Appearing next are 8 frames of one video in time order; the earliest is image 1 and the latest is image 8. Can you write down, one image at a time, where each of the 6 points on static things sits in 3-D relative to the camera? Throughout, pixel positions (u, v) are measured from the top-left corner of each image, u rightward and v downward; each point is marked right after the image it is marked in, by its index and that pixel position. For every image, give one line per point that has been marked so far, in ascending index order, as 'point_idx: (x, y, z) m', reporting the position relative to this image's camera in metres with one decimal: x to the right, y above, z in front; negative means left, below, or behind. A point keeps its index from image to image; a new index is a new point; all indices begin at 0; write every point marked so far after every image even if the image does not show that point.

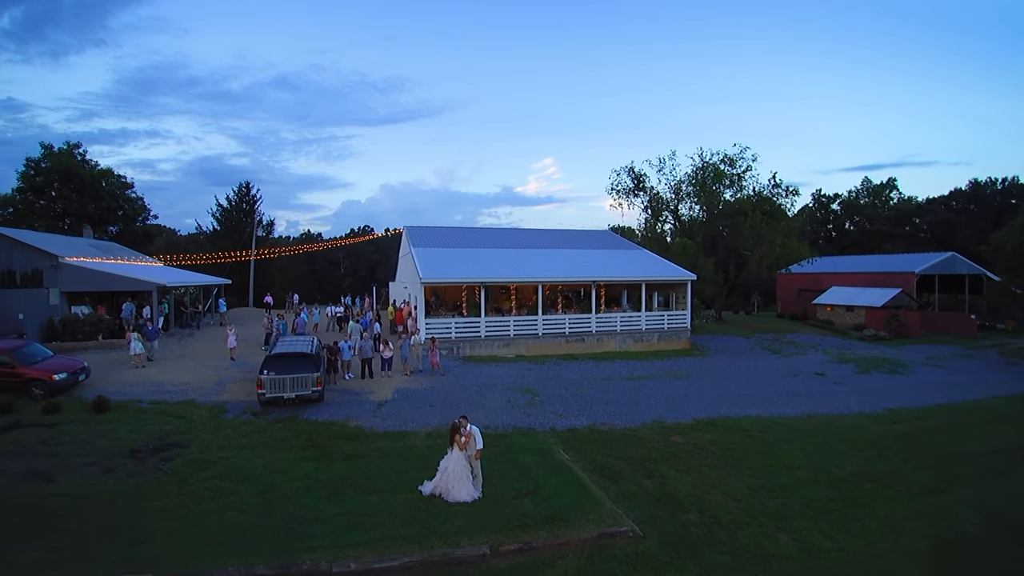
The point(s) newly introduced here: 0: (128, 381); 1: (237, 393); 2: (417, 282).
0: (-7.7, -1.9, +11.6) m
1: (-5.3, -2.1, +11.3) m
2: (-2.9, +0.1, +17.8) m
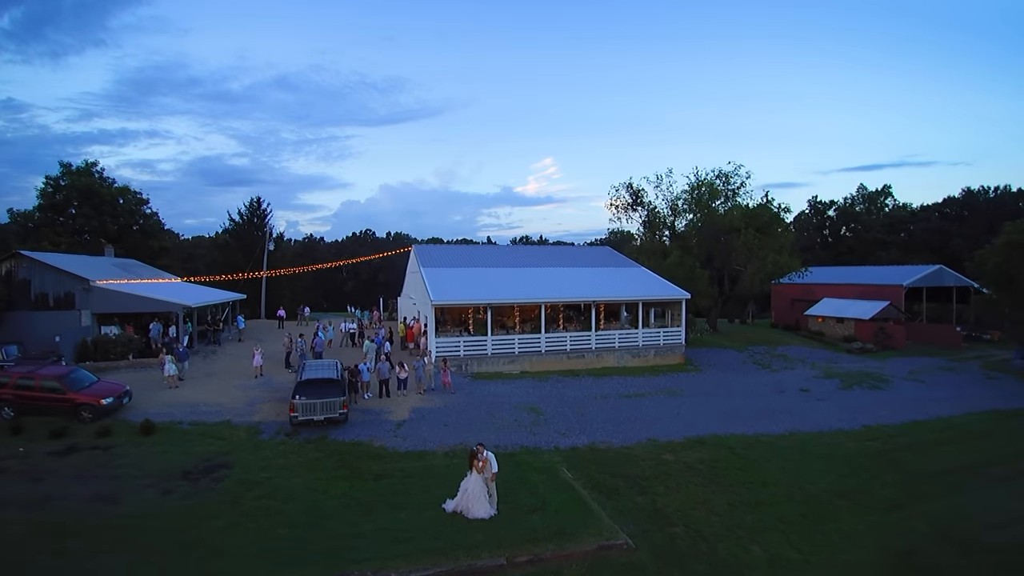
0: (-7.6, -2.5, +12.7) m
1: (-5.2, -2.7, +12.4) m
2: (-2.8, -0.5, +18.9) m
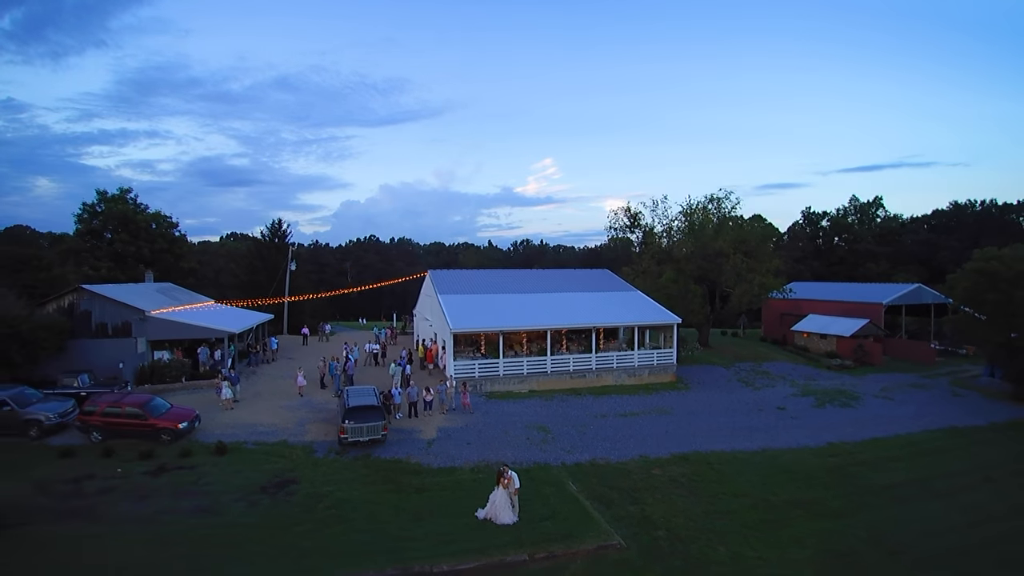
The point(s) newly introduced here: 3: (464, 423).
0: (-7.2, -3.5, +14.8) m
1: (-4.9, -3.7, +14.5) m
2: (-2.5, -1.4, +21.0) m
3: (-1.3, -3.7, +15.9) m
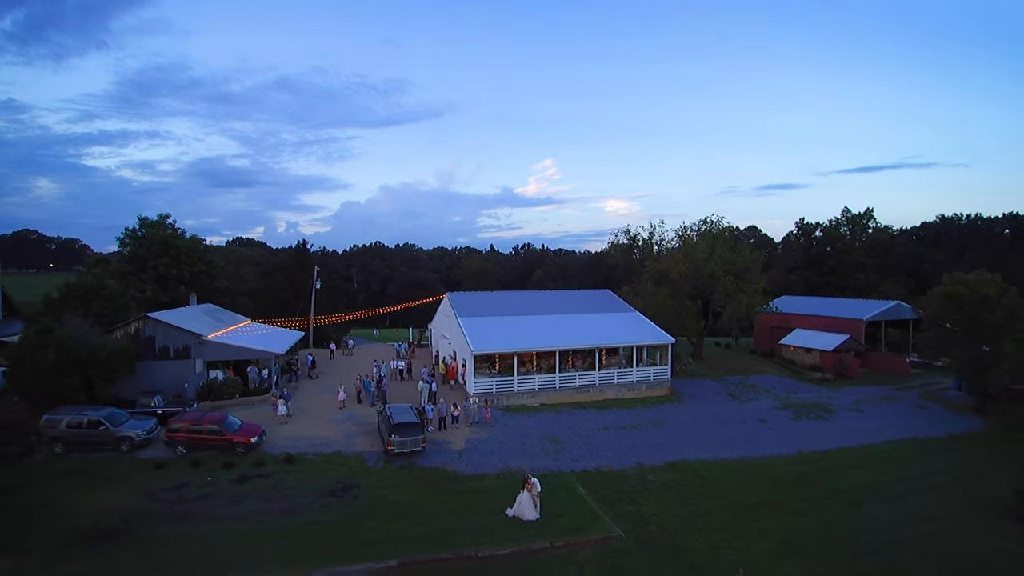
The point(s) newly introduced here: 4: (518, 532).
0: (-6.7, -4.5, +17.5) m
1: (-4.4, -4.7, +17.2) m
2: (-2.0, -2.4, +23.7) m
3: (-0.8, -4.7, +18.5) m
4: (+0.1, -5.1, +12.1) m
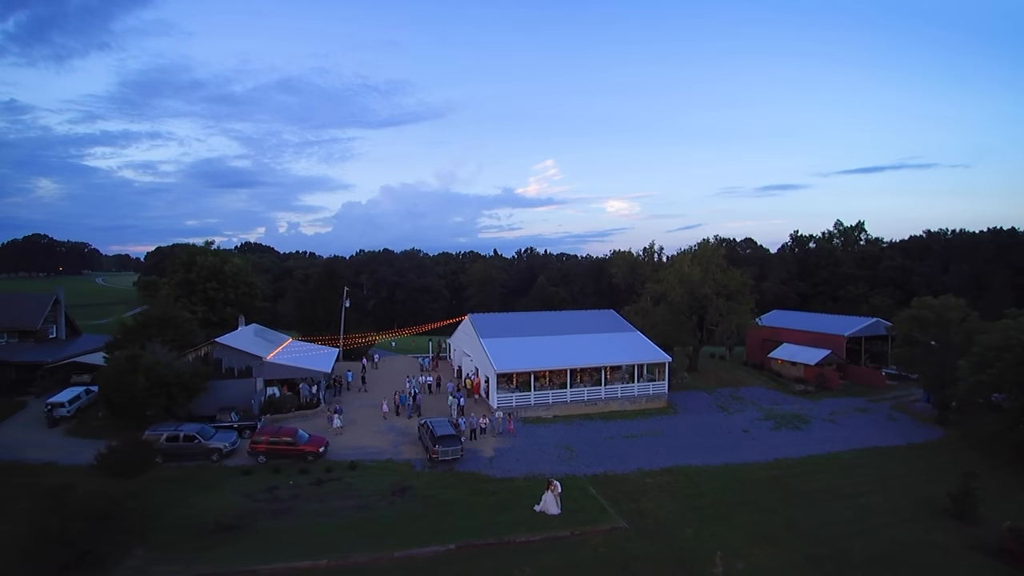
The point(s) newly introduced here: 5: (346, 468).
0: (-6.0, -5.7, +20.8) m
1: (-3.6, -5.9, +20.5) m
2: (-1.2, -3.6, +27.0) m
3: (0.0, -5.9, +21.8) m
4: (+0.9, -6.3, +15.5) m
5: (-5.5, -5.9, +19.0) m
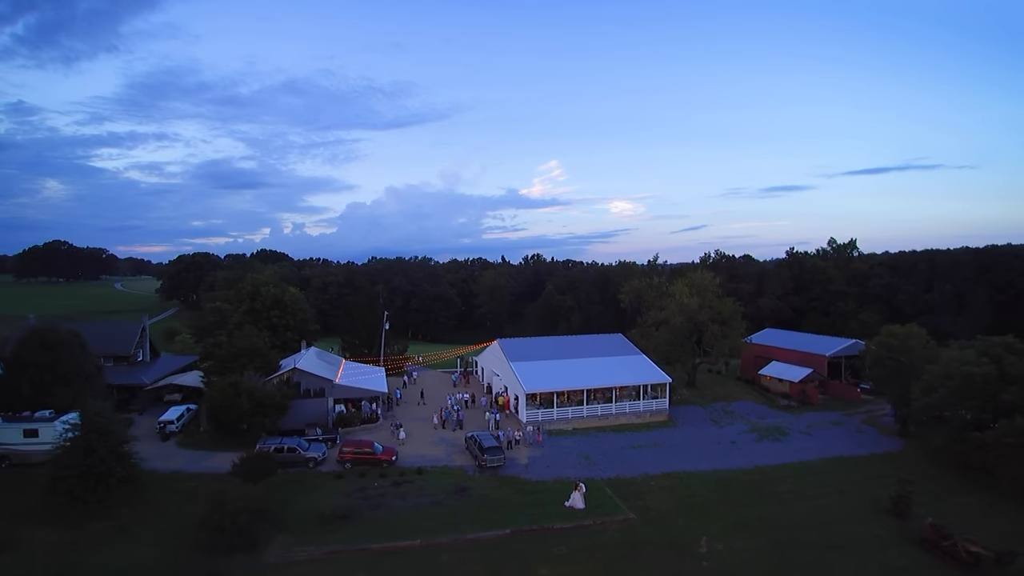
0: (-4.6, -7.5, +26.0) m
1: (-2.2, -7.7, +25.7) m
2: (+0.2, -5.5, +32.2) m
3: (+1.3, -7.7, +27.0) m
4: (+2.2, -8.1, +20.6) m
5: (-4.1, -7.7, +24.2) m
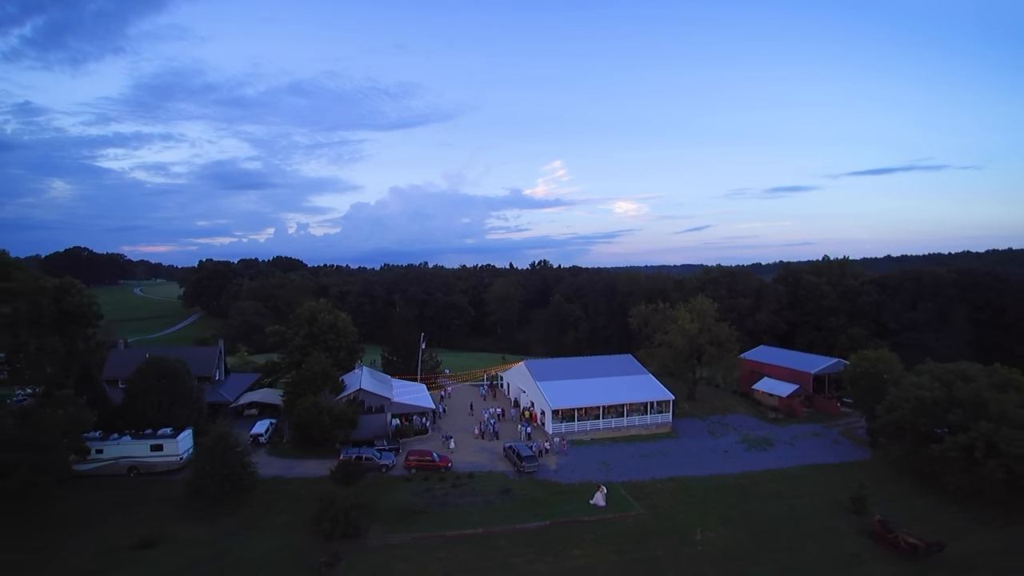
0: (-2.9, -9.6, +31.8) m
1: (-0.5, -9.8, +31.5) m
2: (+2.0, -7.6, +38.0) m
3: (+3.1, -9.8, +32.8) m
4: (+3.9, -10.2, +26.4) m
5: (-2.4, -9.8, +30.0) m
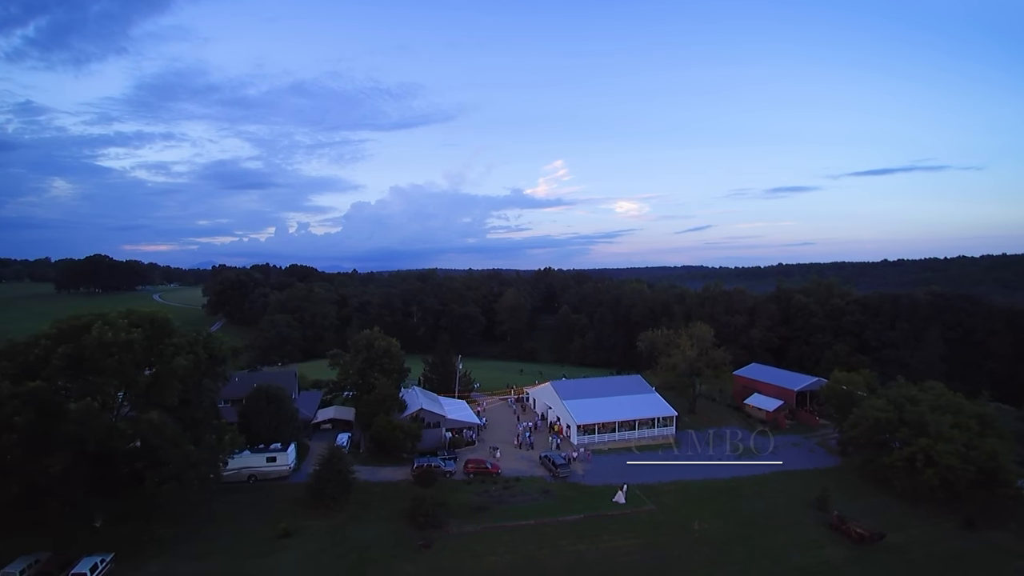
0: (-0.4, -12.4, +39.7) m
1: (+1.9, -12.6, +39.4) m
2: (+4.4, -10.4, +45.9) m
3: (+5.5, -12.6, +40.7) m
4: (+6.3, -13.1, +34.3) m
5: (0.0, -12.6, +37.9) m
